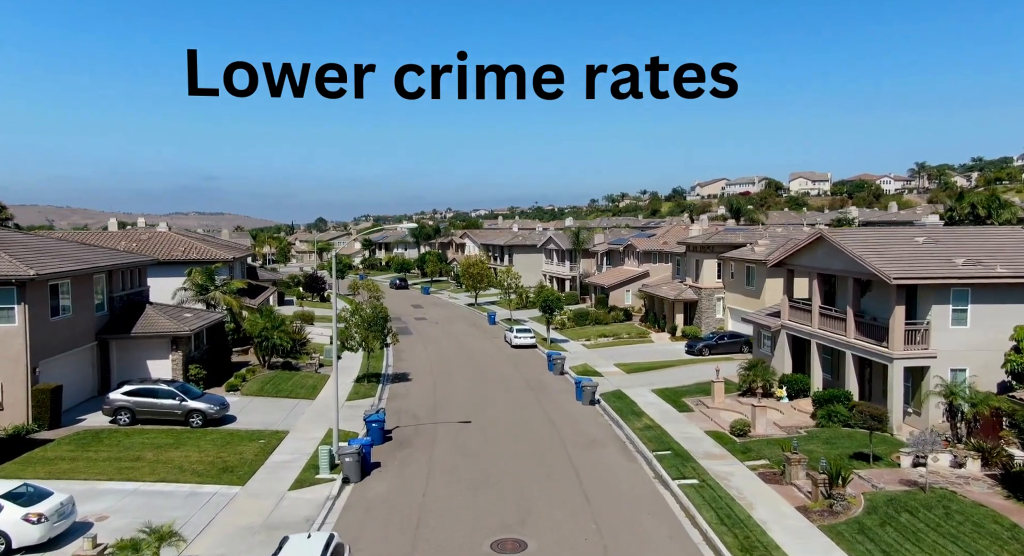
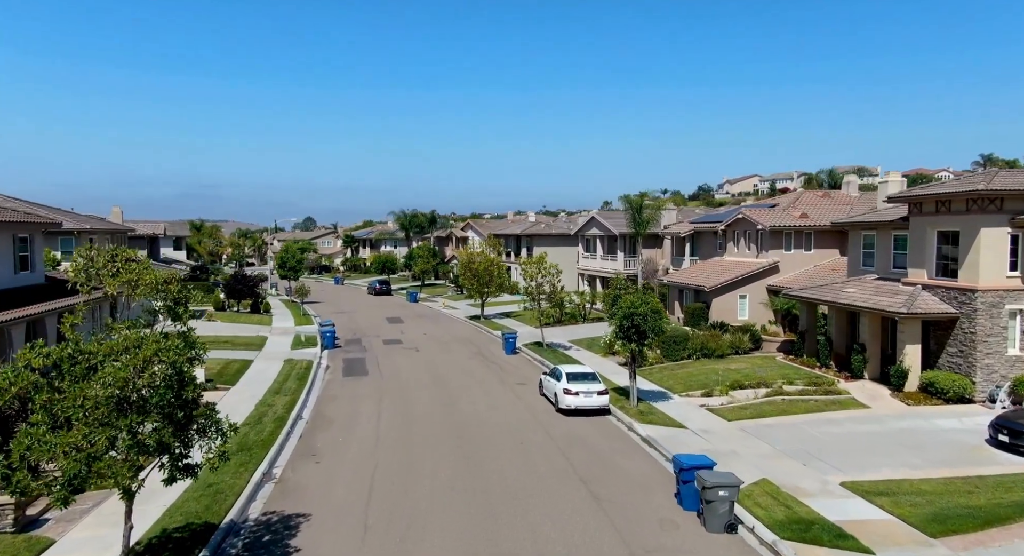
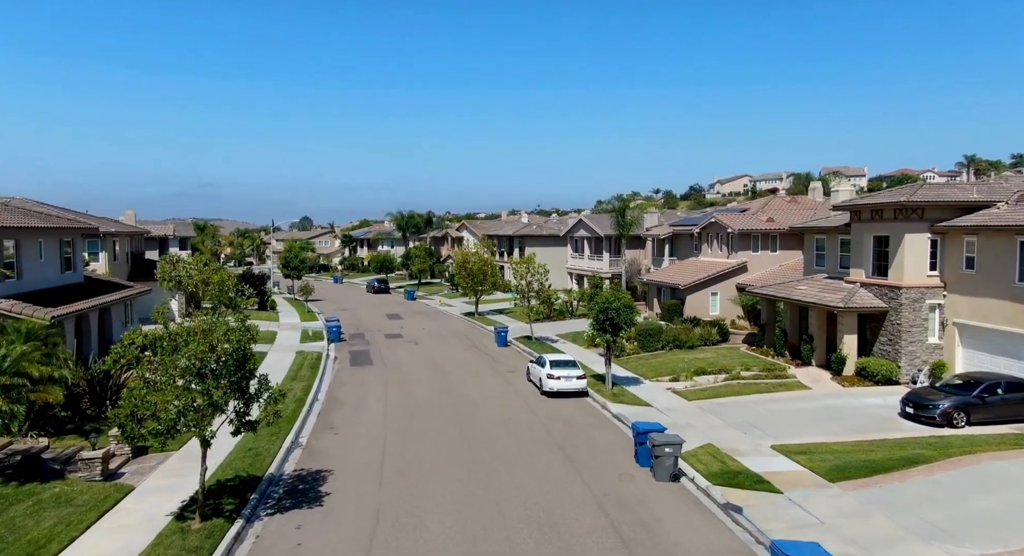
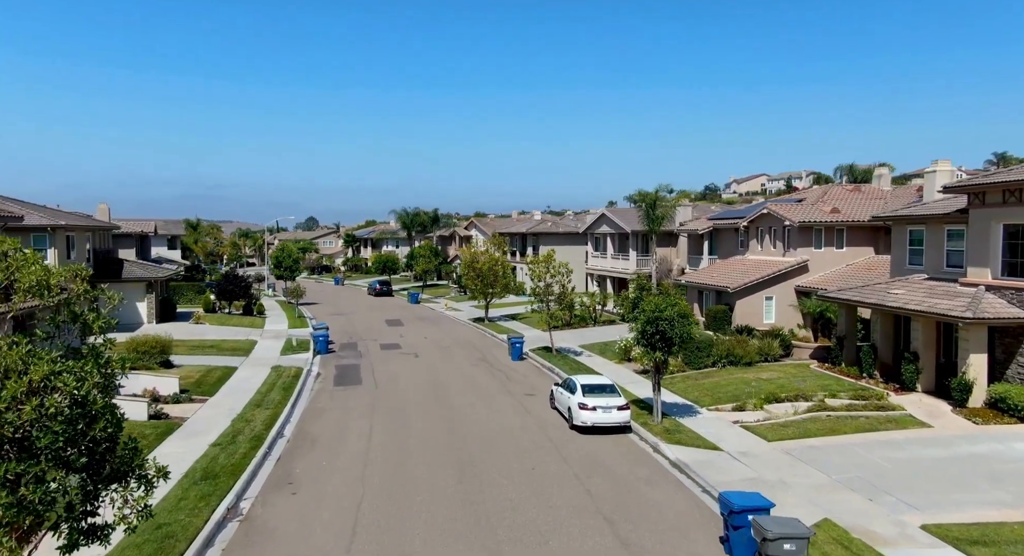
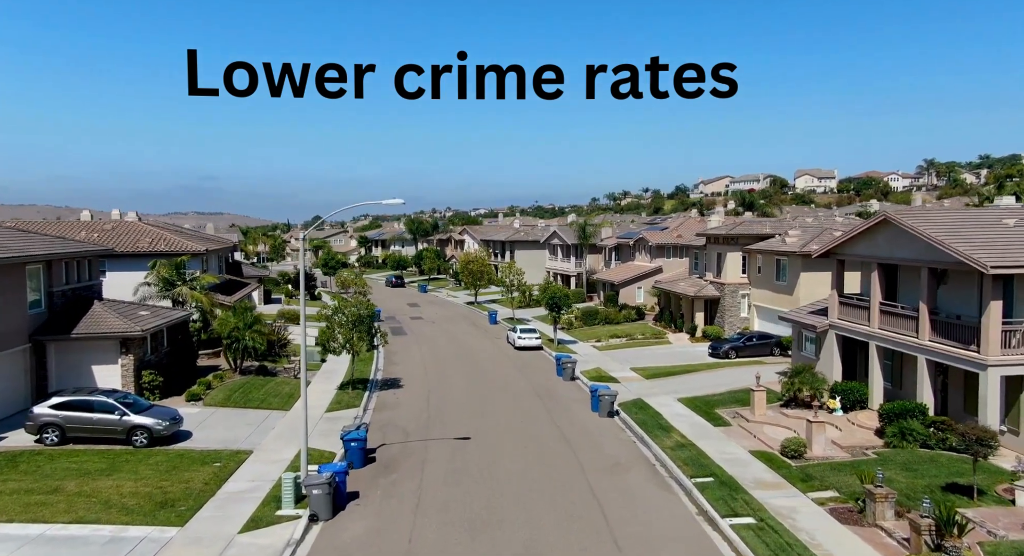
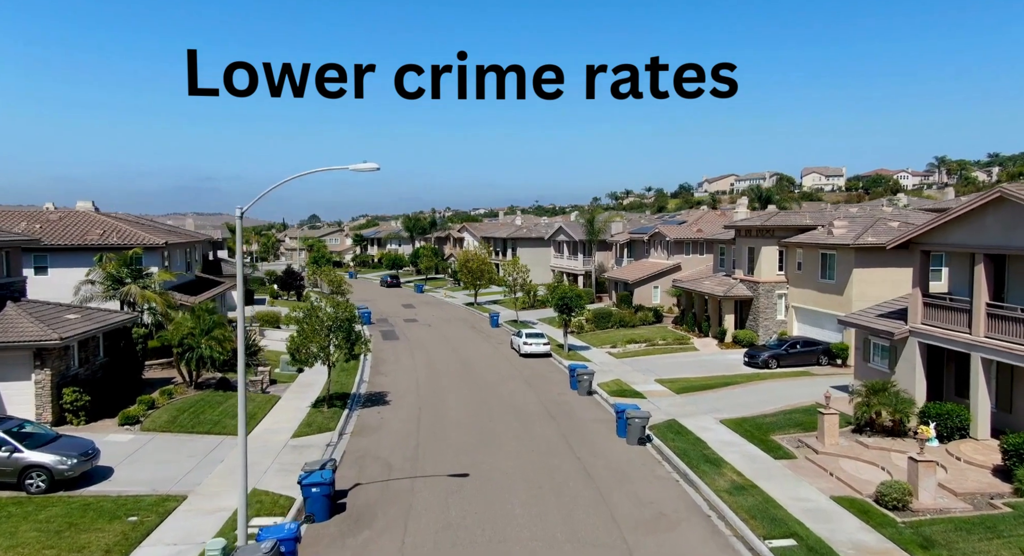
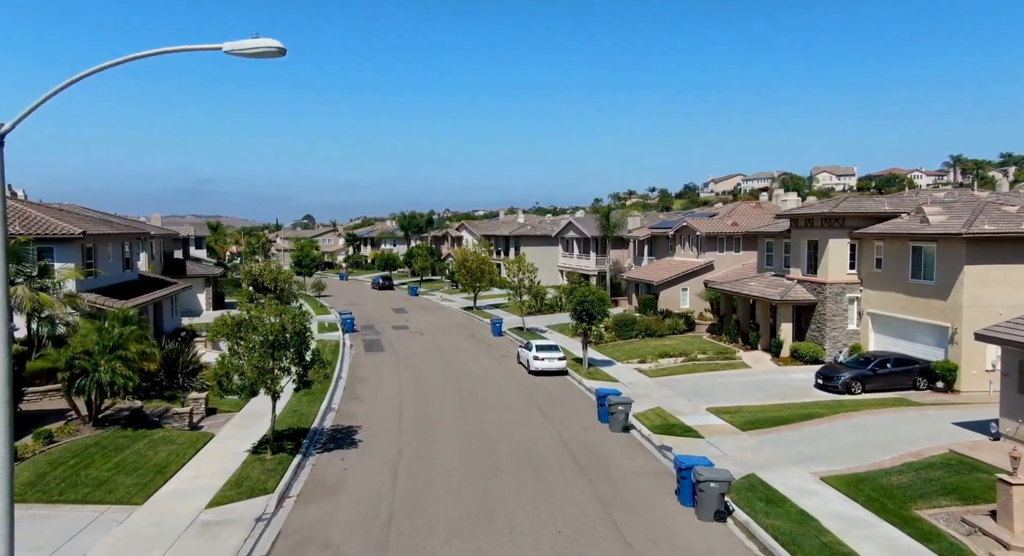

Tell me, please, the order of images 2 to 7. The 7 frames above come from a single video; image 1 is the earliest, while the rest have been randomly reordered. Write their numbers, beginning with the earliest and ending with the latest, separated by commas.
5, 6, 7, 3, 2, 4
